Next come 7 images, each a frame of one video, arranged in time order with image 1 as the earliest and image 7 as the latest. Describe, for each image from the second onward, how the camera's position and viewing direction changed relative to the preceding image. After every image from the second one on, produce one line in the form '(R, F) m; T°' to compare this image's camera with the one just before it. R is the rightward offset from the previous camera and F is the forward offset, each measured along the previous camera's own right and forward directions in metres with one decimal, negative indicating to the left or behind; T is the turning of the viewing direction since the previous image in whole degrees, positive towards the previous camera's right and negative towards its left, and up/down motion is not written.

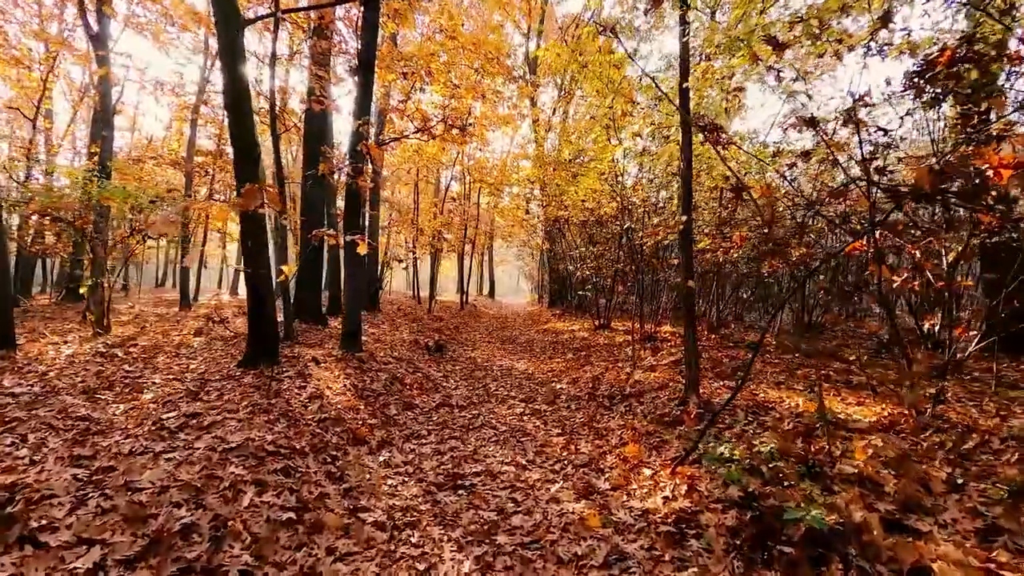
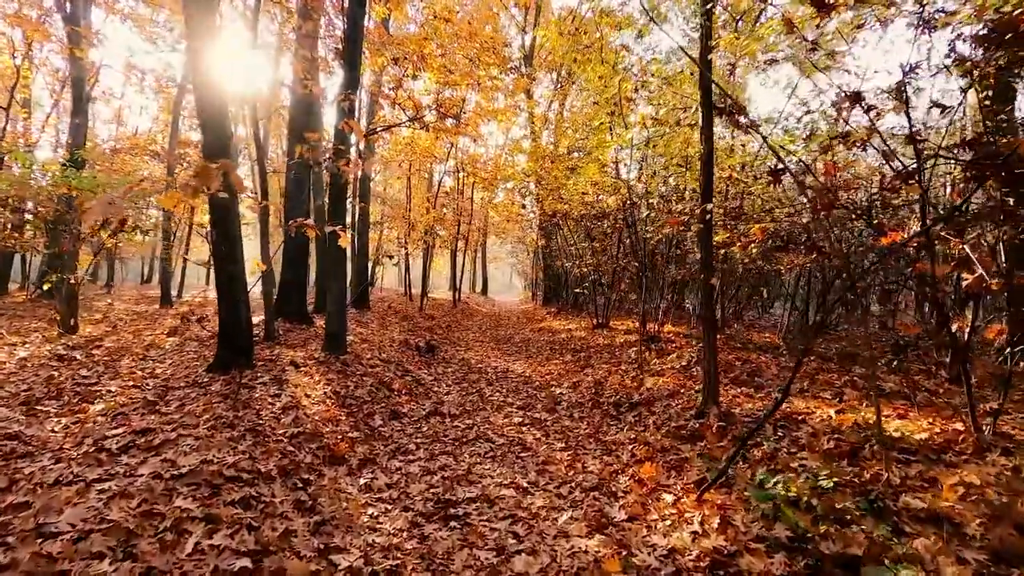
(-0.1, +0.7) m; +1°
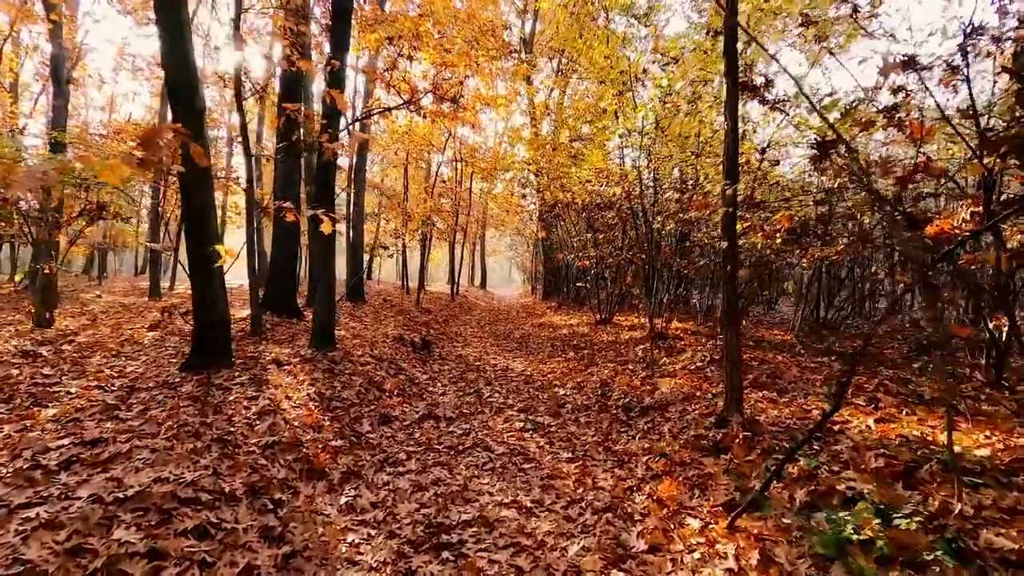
(0.0, +0.6) m; 0°
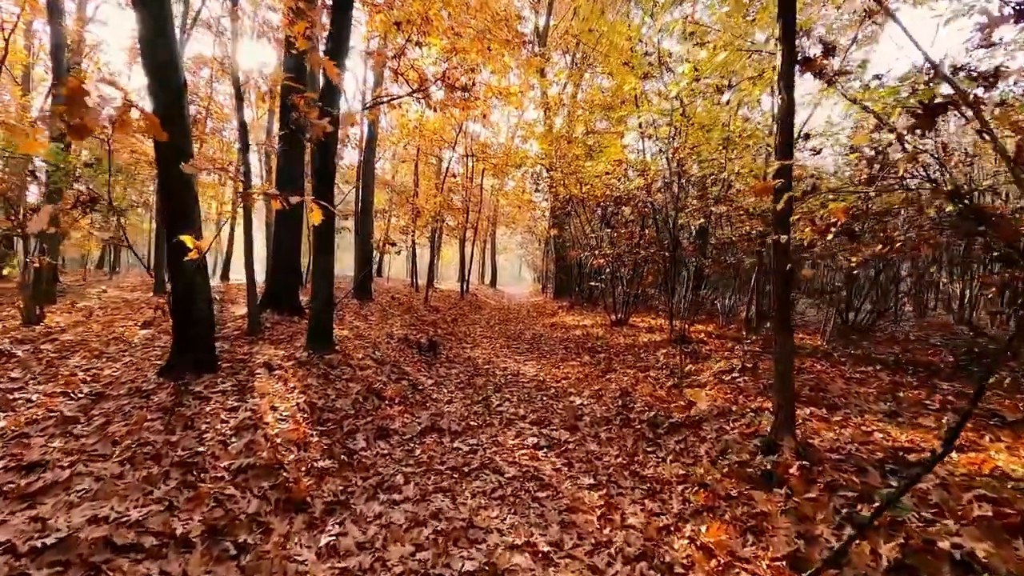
(0.0, +0.7) m; -1°
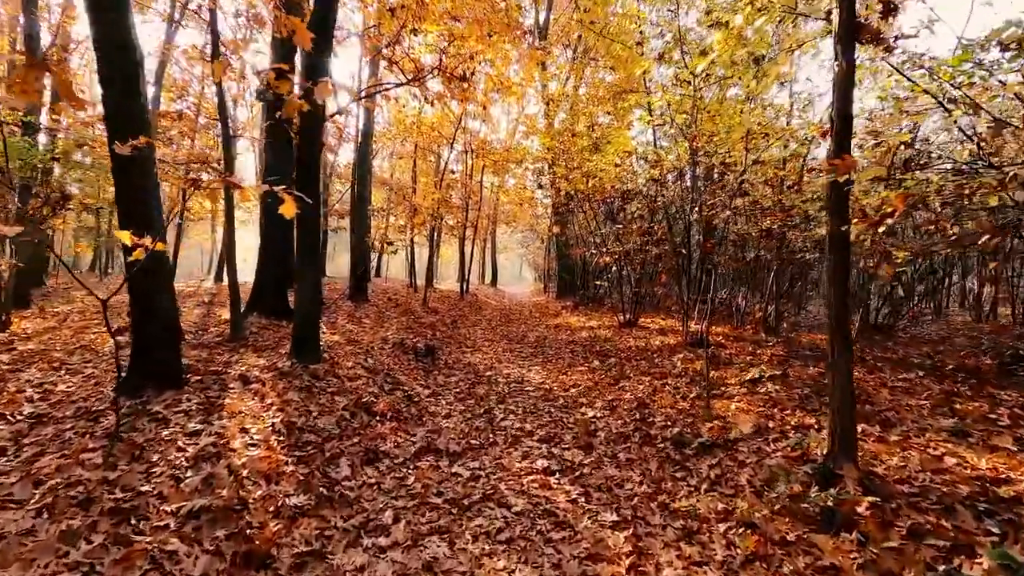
(-0.1, +0.7) m; 0°
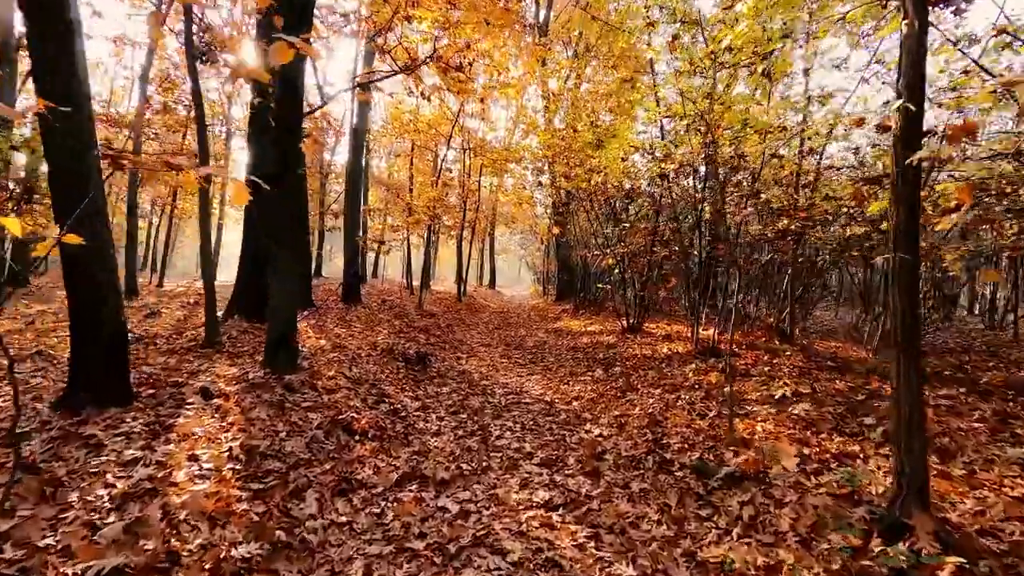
(0.0, +0.7) m; 0°
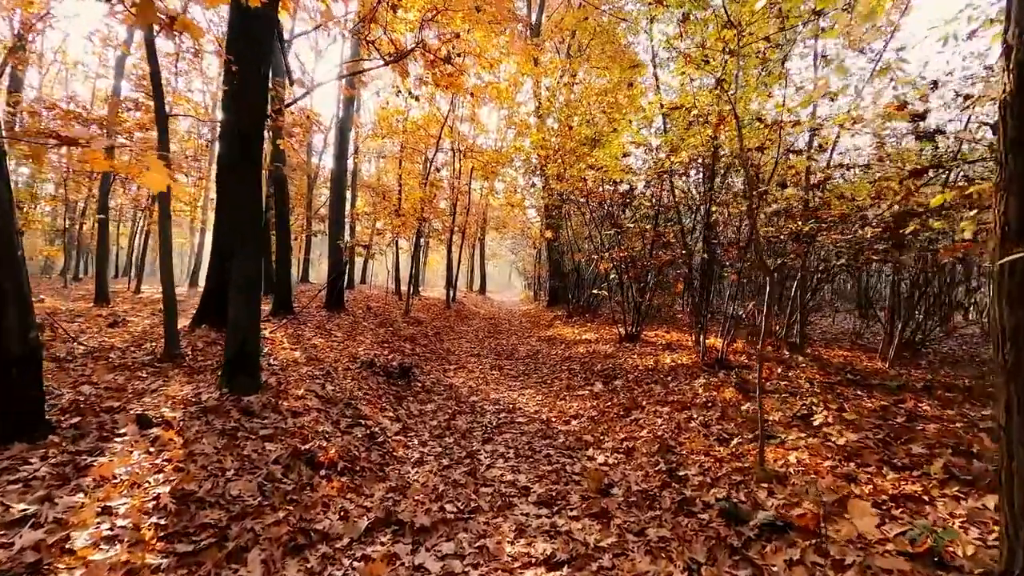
(0.0, +0.8) m; +1°
